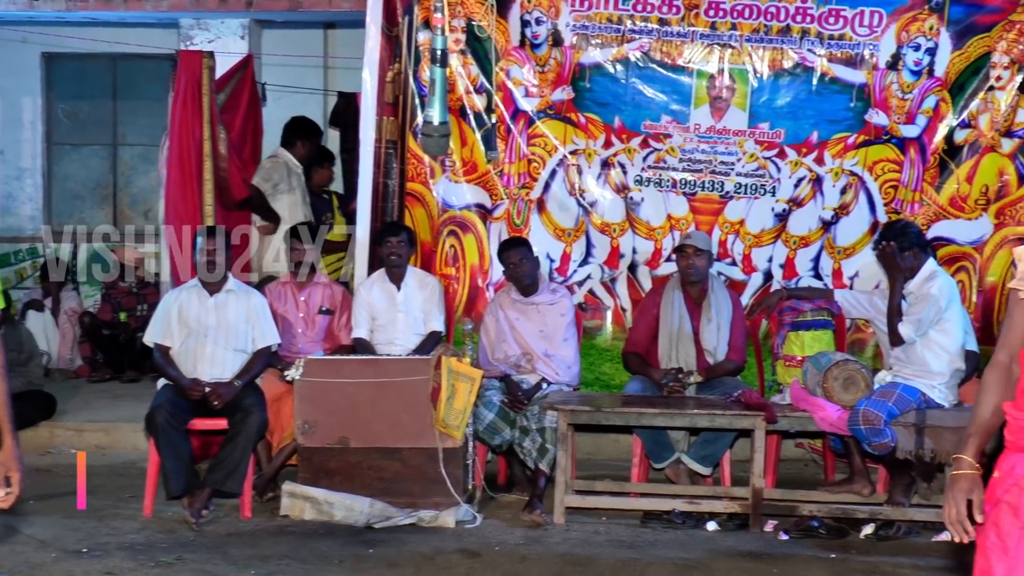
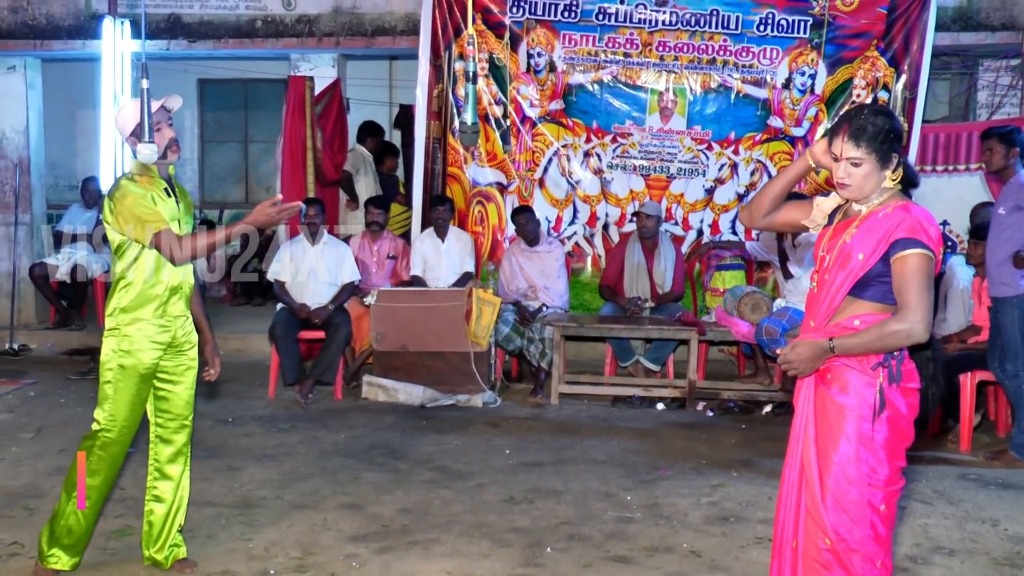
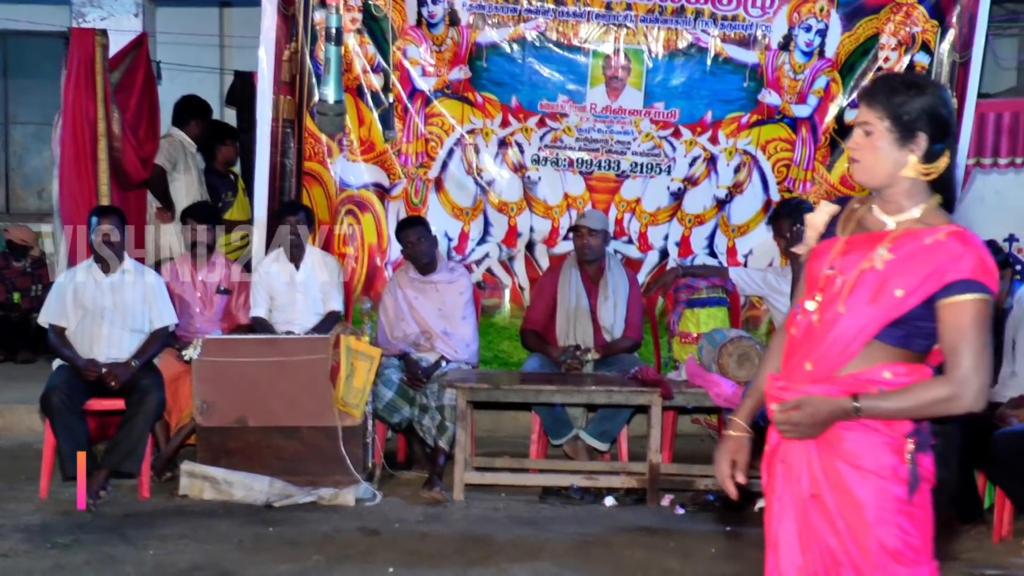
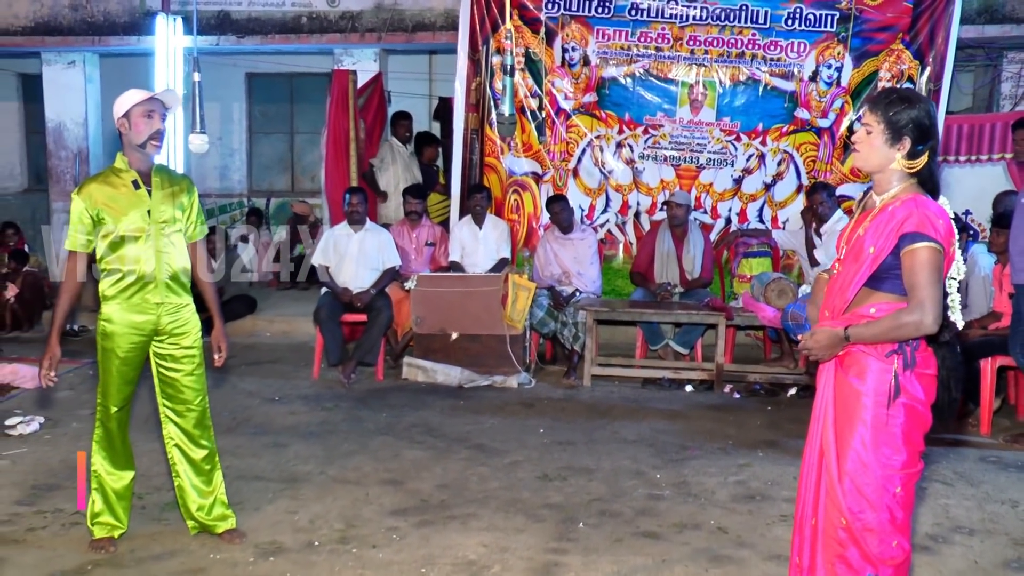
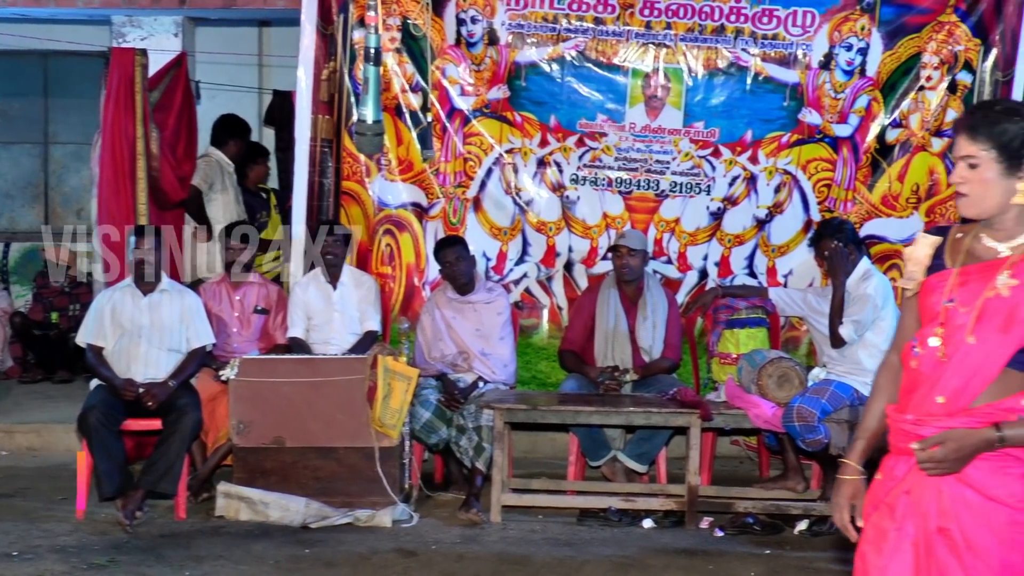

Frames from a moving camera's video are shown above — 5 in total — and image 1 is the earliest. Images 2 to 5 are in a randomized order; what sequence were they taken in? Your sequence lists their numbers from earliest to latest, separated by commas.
5, 3, 2, 4
